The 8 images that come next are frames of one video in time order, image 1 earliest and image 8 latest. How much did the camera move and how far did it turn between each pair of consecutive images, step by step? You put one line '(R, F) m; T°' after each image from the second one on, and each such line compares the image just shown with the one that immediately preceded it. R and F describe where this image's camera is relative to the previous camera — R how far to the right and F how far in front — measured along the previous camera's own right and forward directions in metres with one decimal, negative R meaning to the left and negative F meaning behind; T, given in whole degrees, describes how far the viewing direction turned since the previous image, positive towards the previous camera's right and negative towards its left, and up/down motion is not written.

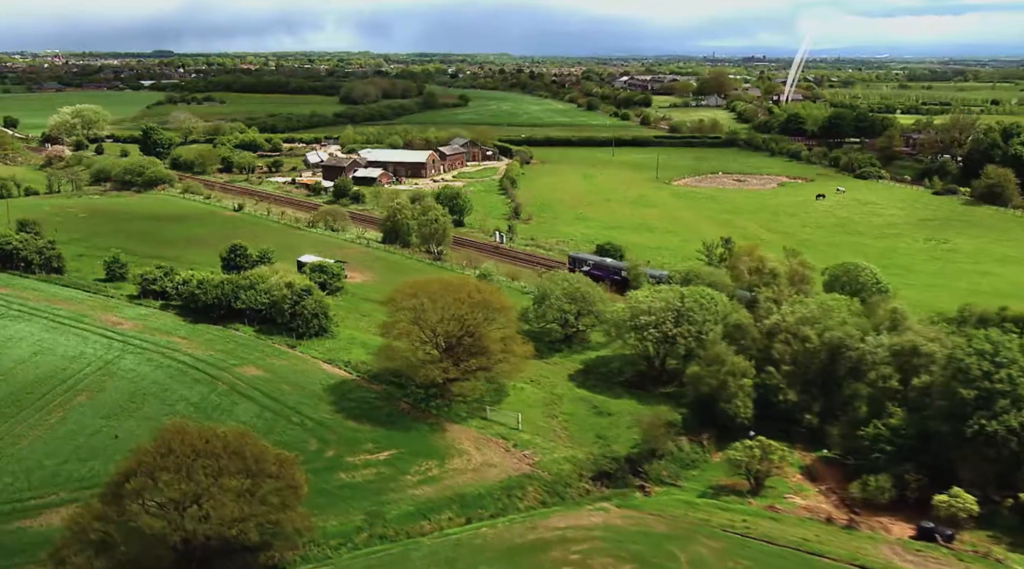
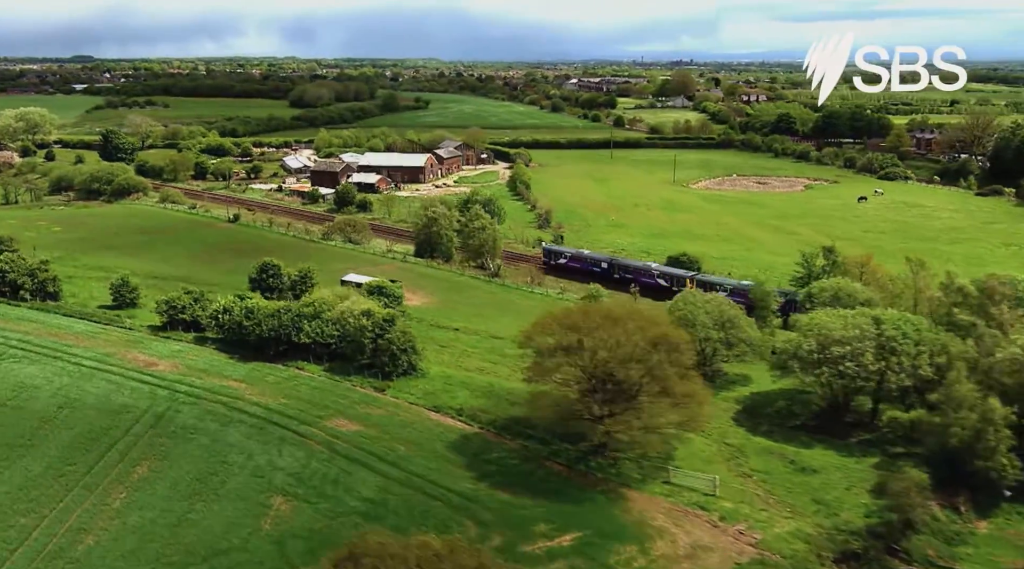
(-7.0, +6.7) m; +4°
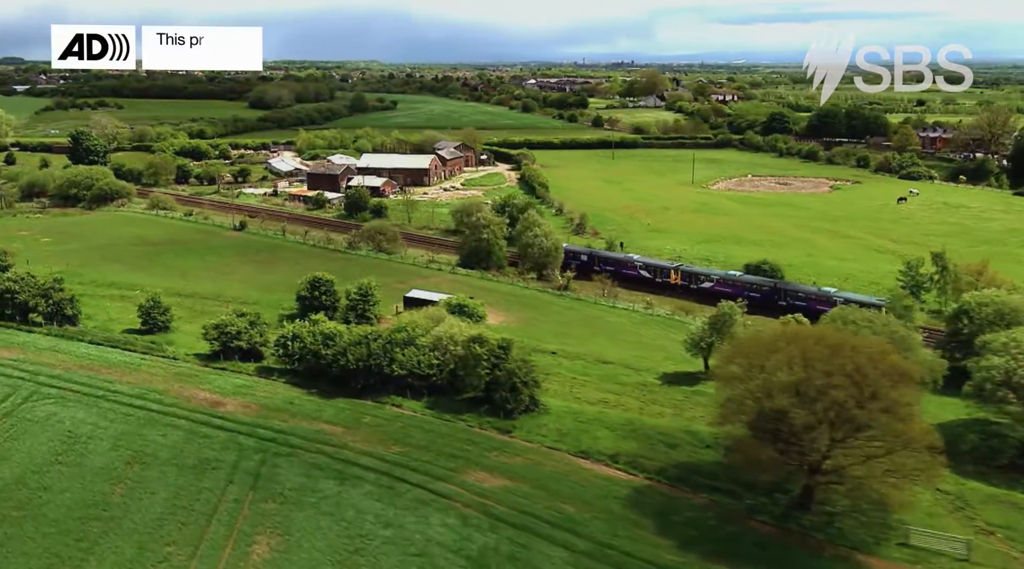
(-6.0, +4.9) m; +3°
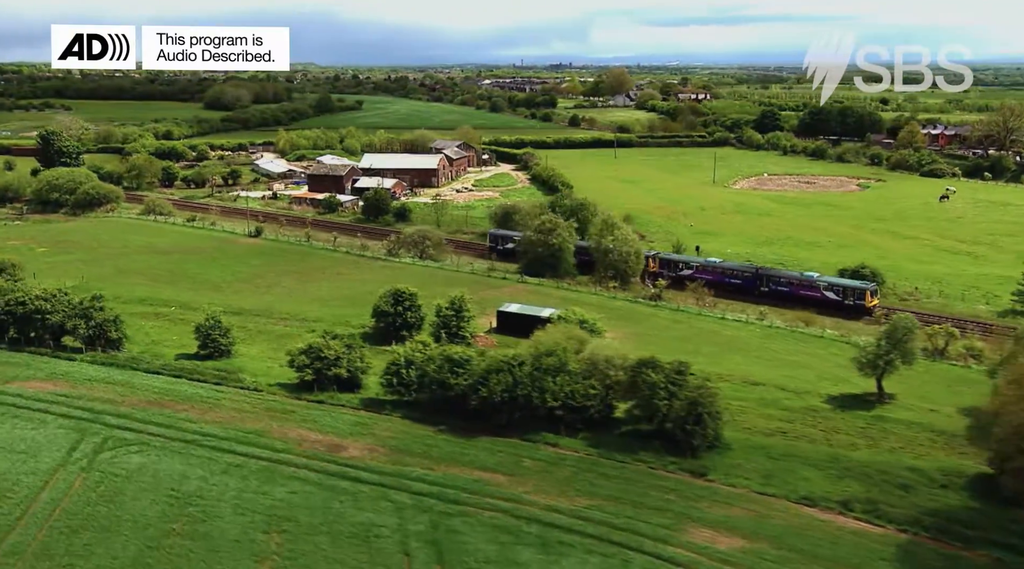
(-6.3, +4.5) m; +4°
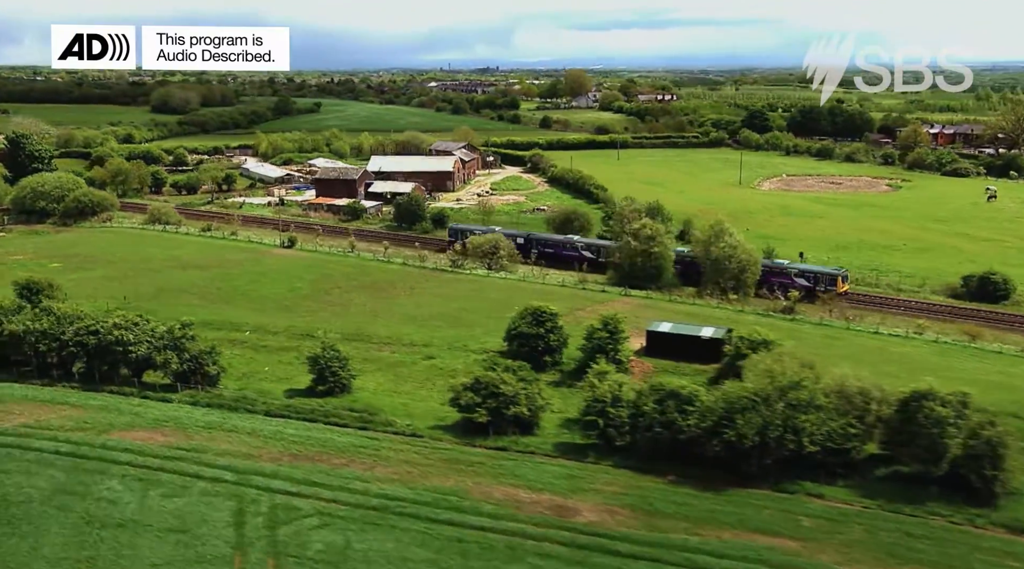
(-7.4, +4.6) m; +4°
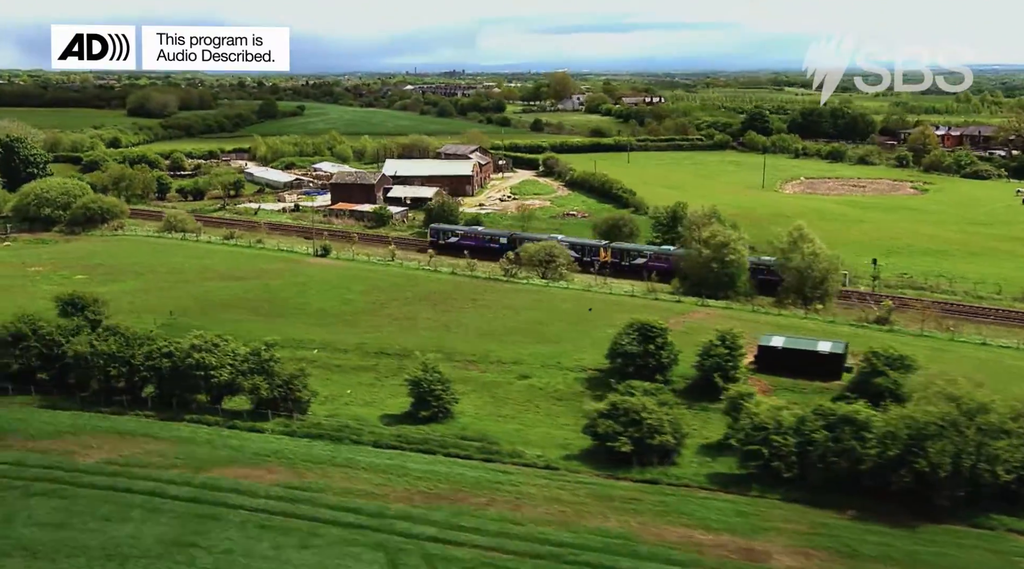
(-4.3, +2.2) m; +2°
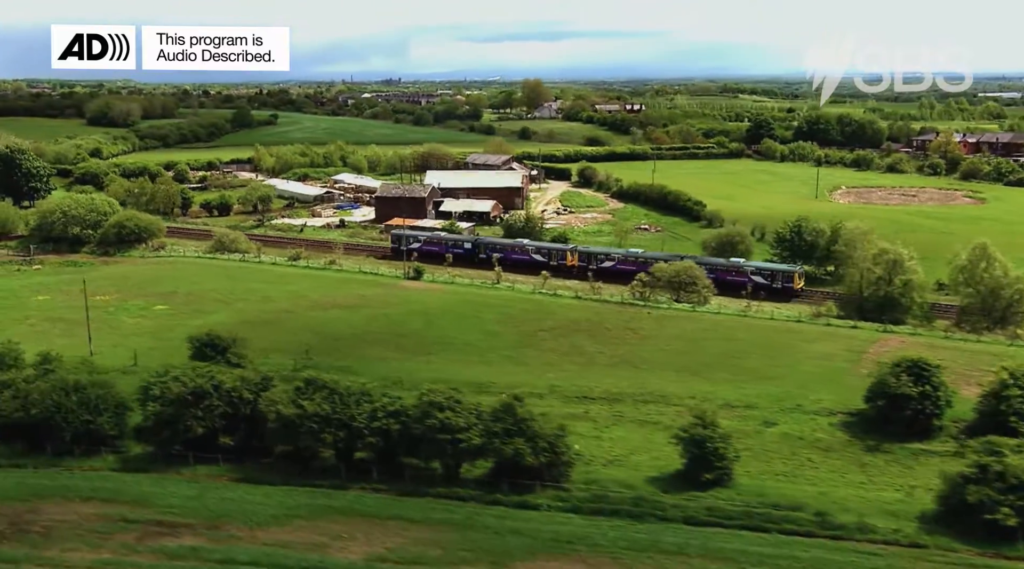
(-8.6, +4.2) m; +4°
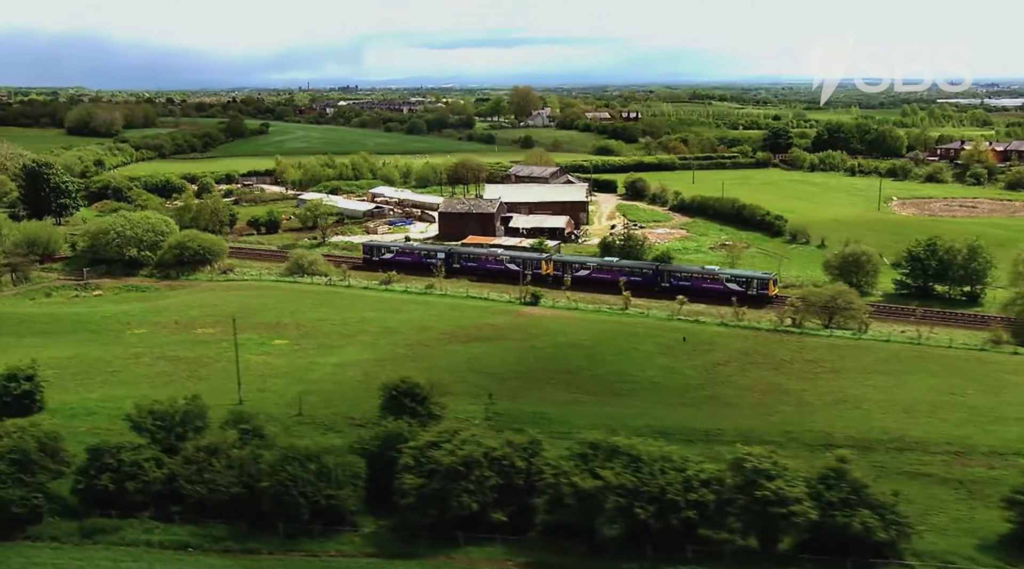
(-7.7, +3.2) m; +3°
